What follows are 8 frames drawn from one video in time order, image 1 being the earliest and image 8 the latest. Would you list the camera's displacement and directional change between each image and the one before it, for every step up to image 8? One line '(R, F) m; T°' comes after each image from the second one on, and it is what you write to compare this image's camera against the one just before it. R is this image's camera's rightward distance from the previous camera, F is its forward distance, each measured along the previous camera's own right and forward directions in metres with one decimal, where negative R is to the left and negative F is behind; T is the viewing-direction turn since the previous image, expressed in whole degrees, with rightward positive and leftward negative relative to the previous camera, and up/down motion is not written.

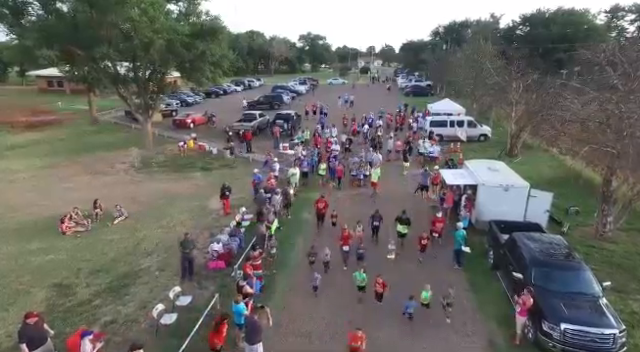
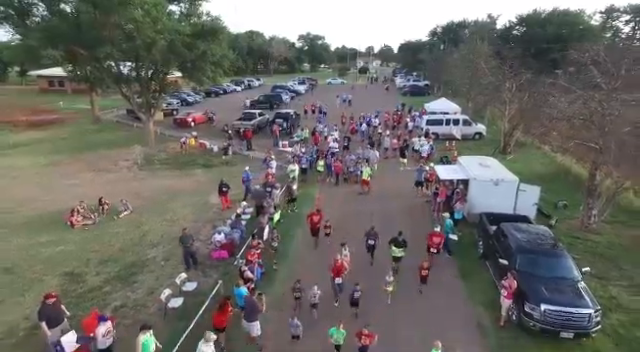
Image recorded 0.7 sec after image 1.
(0.0, -0.6) m; 0°
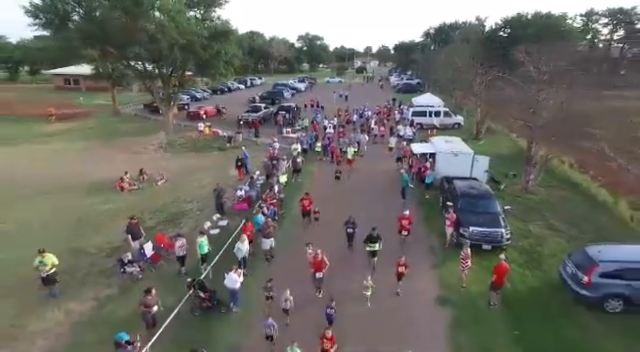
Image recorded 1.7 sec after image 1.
(0.0, -3.8) m; 0°
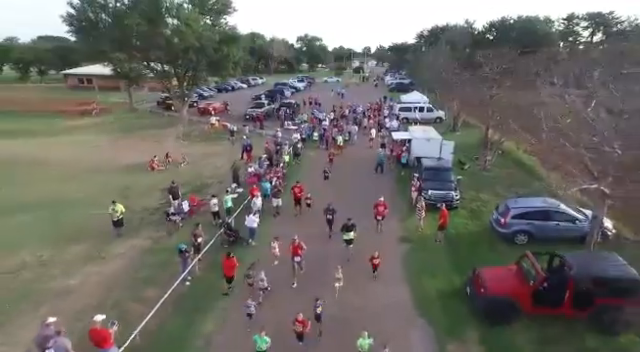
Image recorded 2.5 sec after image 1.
(+0.2, -3.9) m; 0°
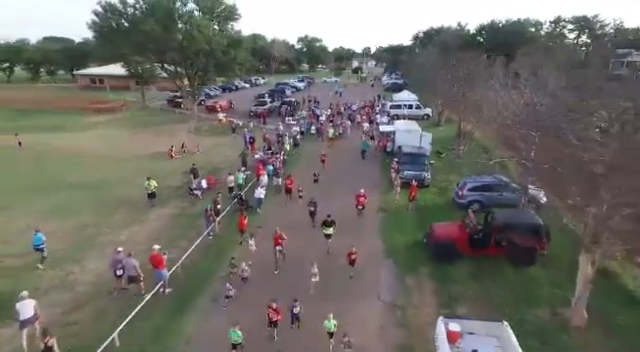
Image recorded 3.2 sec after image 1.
(+0.3, -3.4) m; 0°
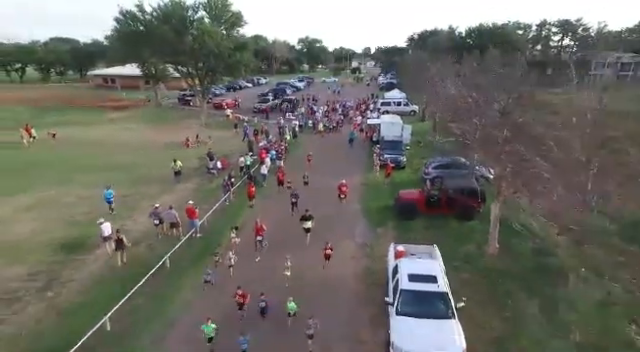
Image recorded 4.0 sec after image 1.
(+0.4, -4.1) m; 0°
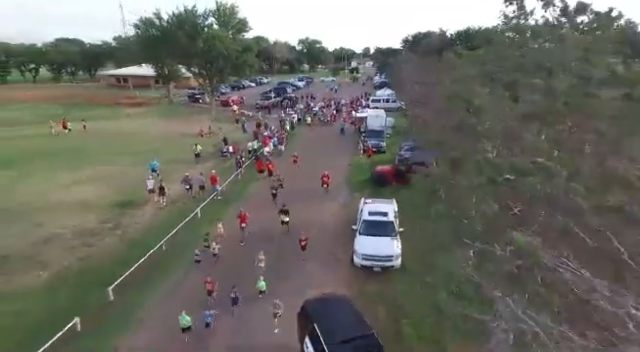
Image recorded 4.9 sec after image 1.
(+0.5, -4.9) m; 0°
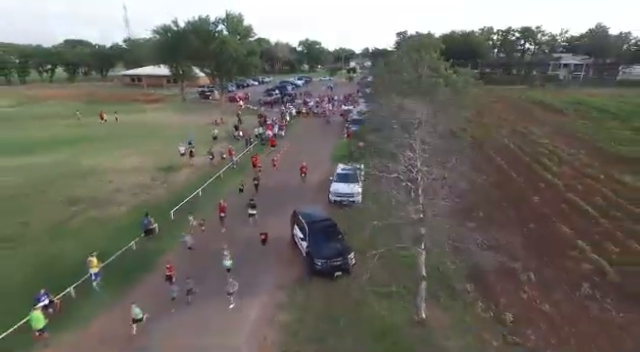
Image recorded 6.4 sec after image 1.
(+0.8, -7.0) m; 0°
